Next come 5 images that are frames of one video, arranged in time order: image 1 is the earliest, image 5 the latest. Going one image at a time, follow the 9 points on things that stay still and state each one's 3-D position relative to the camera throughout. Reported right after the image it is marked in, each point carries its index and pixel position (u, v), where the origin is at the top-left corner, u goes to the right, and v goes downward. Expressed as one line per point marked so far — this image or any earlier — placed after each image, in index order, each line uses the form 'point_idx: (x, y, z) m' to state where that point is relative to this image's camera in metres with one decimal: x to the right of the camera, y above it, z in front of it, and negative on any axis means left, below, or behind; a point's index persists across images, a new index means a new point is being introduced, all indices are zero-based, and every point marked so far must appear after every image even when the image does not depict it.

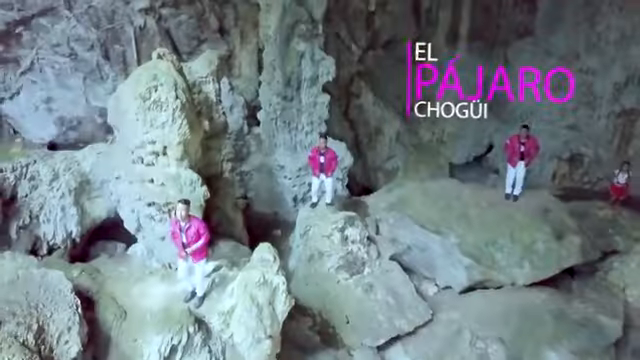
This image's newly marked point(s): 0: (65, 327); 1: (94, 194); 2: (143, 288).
0: (-1.8, -1.0, +4.7) m
1: (-2.2, -0.1, +6.5) m
2: (-1.6, -0.9, +5.9) m
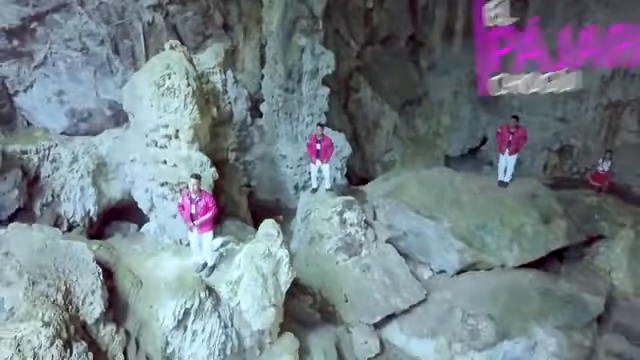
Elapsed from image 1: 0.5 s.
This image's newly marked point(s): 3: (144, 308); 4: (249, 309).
0: (-1.8, -0.9, +5.2) m
1: (-2.2, 0.0, +7.0) m
2: (-1.6, -0.8, +6.4) m
3: (-1.5, -1.1, +5.8) m
4: (-0.6, -1.1, +5.9) m
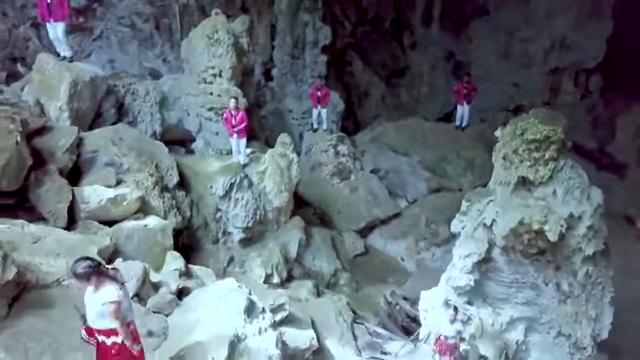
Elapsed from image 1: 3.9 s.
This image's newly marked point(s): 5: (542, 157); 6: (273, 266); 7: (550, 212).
0: (-1.8, +0.2, +8.1) m
1: (-2.2, +1.0, +9.8) m
2: (-1.6, +0.3, +9.2) m
3: (-1.5, -0.1, +8.7) m
4: (-0.6, -0.1, +8.8) m
5: (+1.8, +0.2, +5.6) m
6: (-0.6, -1.1, +8.4) m
7: (+1.9, -0.3, +5.6) m
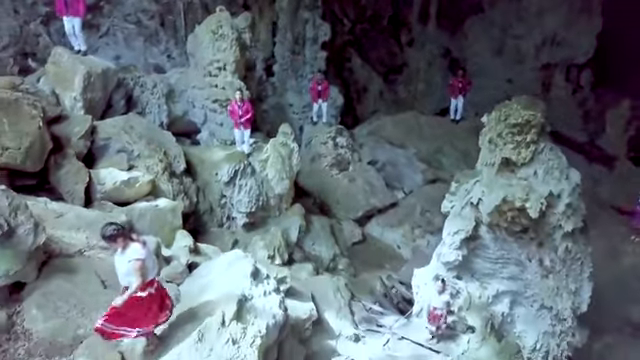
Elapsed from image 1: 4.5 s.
0: (-1.8, +0.3, +8.5) m
1: (-2.2, +1.2, +10.3) m
2: (-1.6, +0.4, +9.7) m
3: (-1.5, +0.1, +9.1) m
4: (-0.6, 0.0, +9.3) m
5: (+1.8, +0.4, +6.0) m
6: (-0.6, -0.9, +8.8) m
7: (+1.9, -0.1, +6.1) m
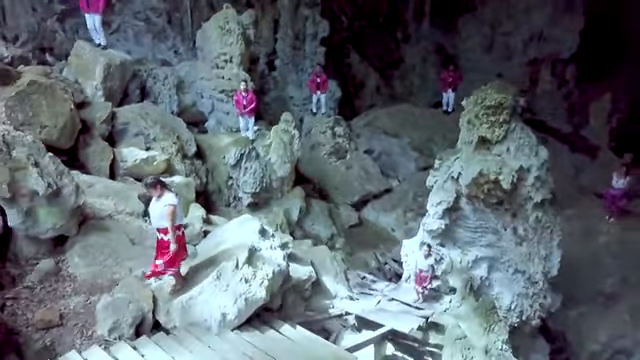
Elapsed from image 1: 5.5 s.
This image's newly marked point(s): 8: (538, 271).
0: (-1.8, +0.6, +9.4) m
1: (-2.2, +1.5, +11.1) m
2: (-1.6, +0.7, +10.5) m
3: (-1.5, +0.3, +10.0) m
4: (-0.7, +0.3, +10.1) m
5: (+1.8, +0.6, +6.9) m
6: (-0.6, -0.7, +9.7) m
7: (+1.9, +0.1, +6.9) m
8: (+2.3, -0.9, +7.2) m
